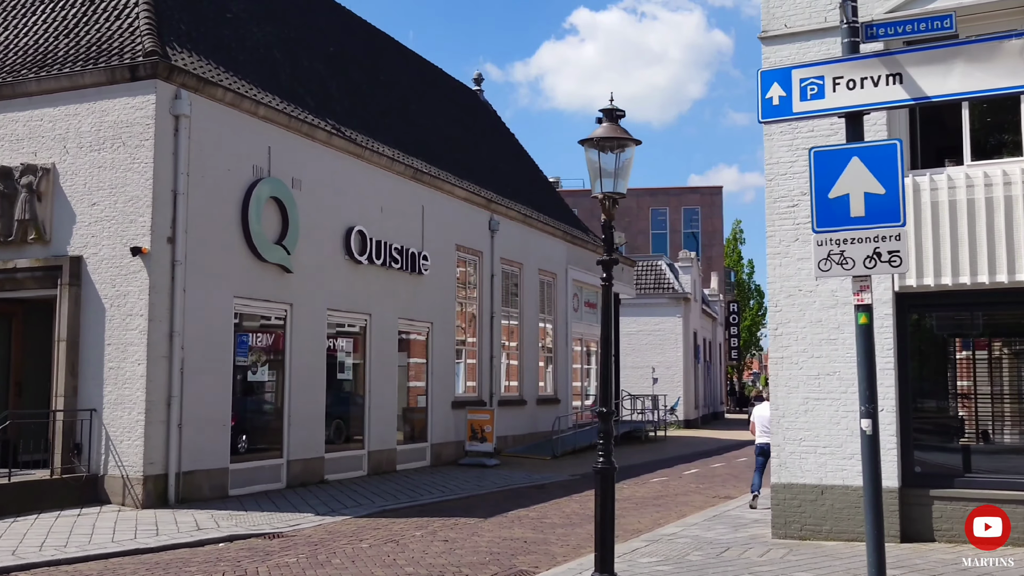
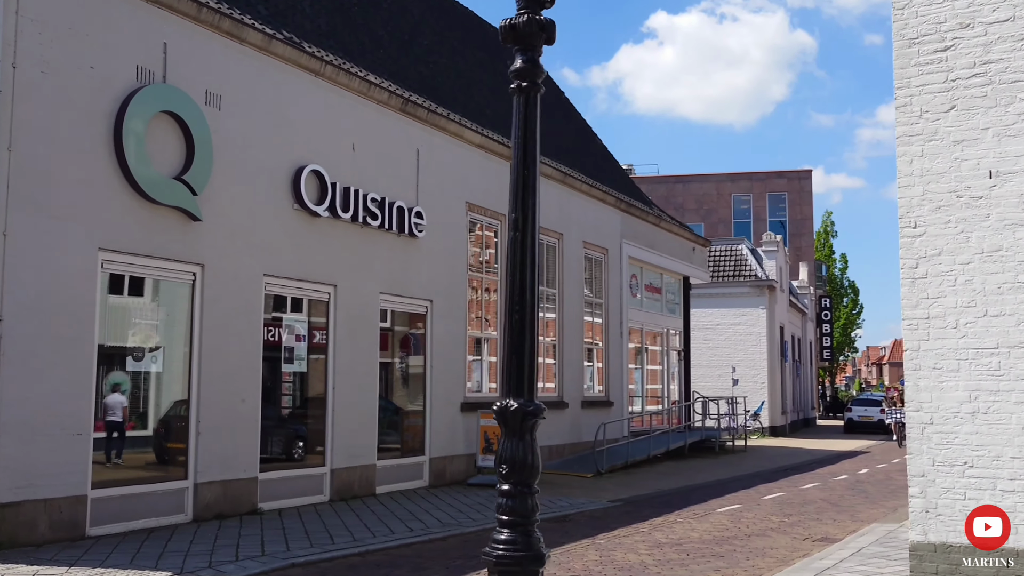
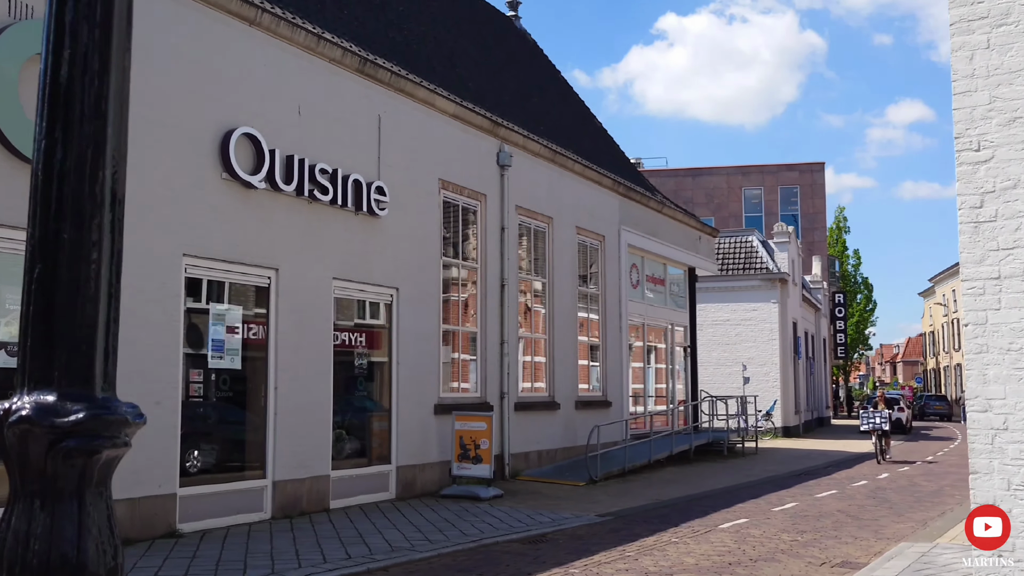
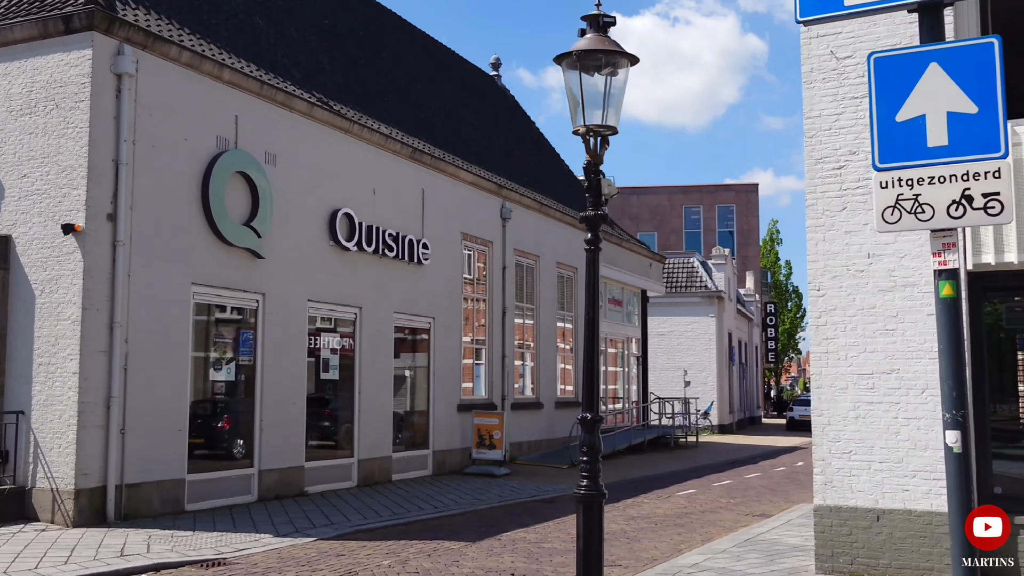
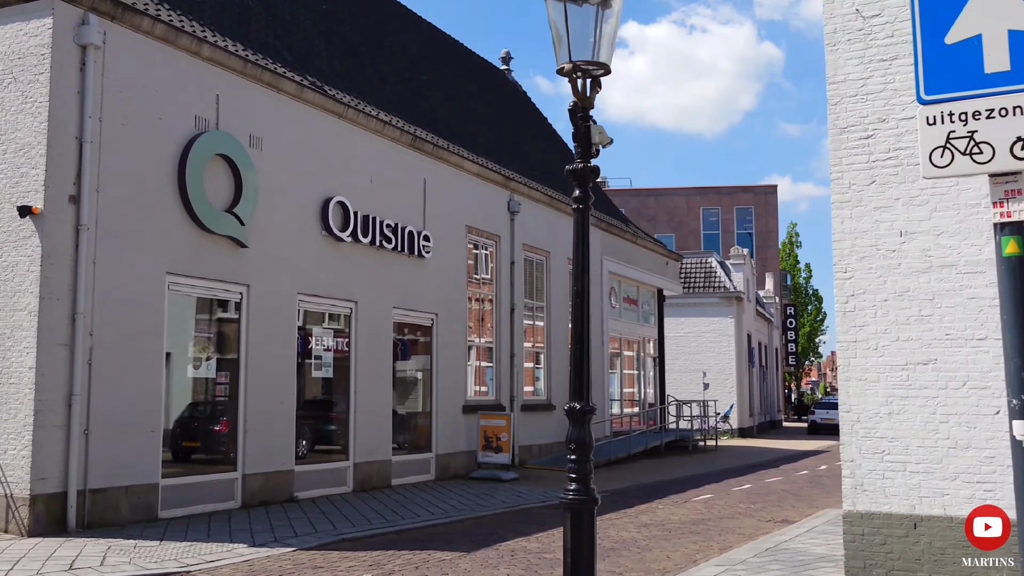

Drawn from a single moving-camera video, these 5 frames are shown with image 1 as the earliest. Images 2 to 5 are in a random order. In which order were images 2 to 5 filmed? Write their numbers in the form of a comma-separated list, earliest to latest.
4, 5, 2, 3
